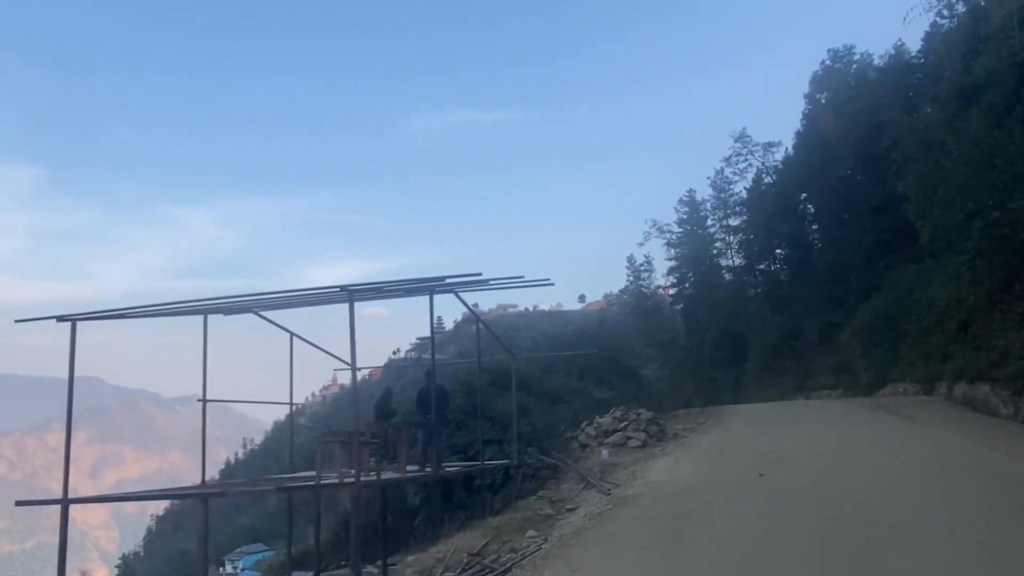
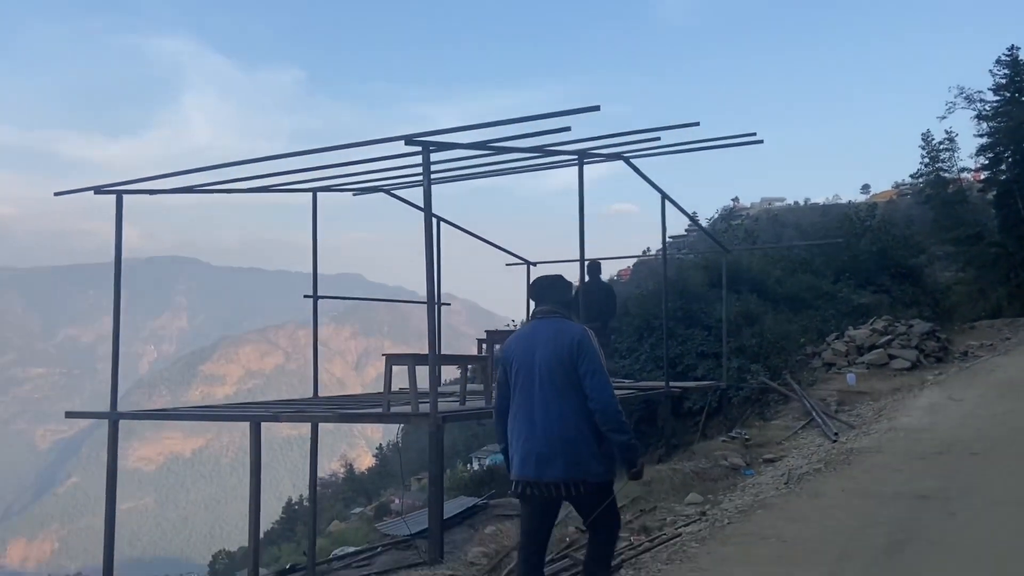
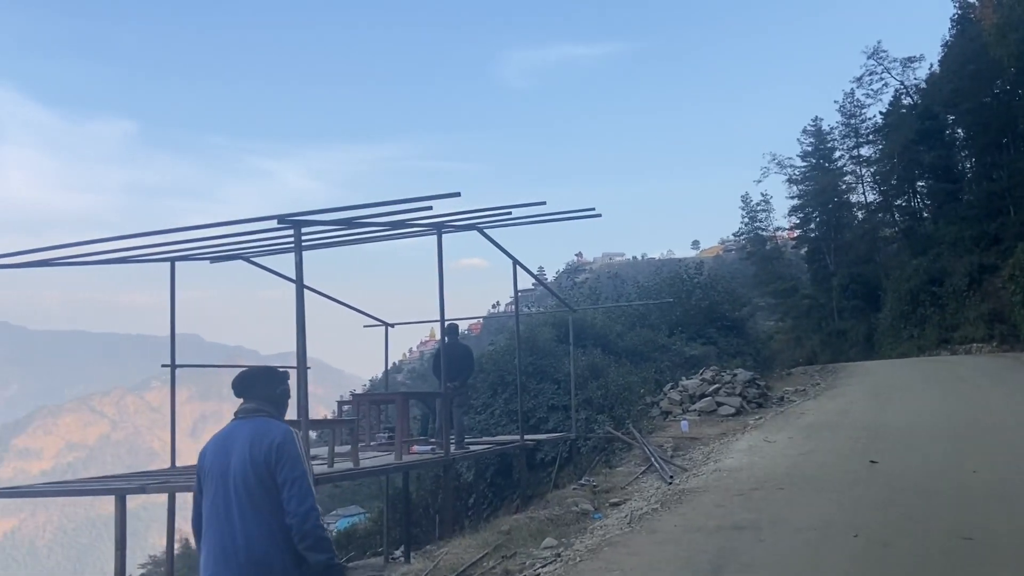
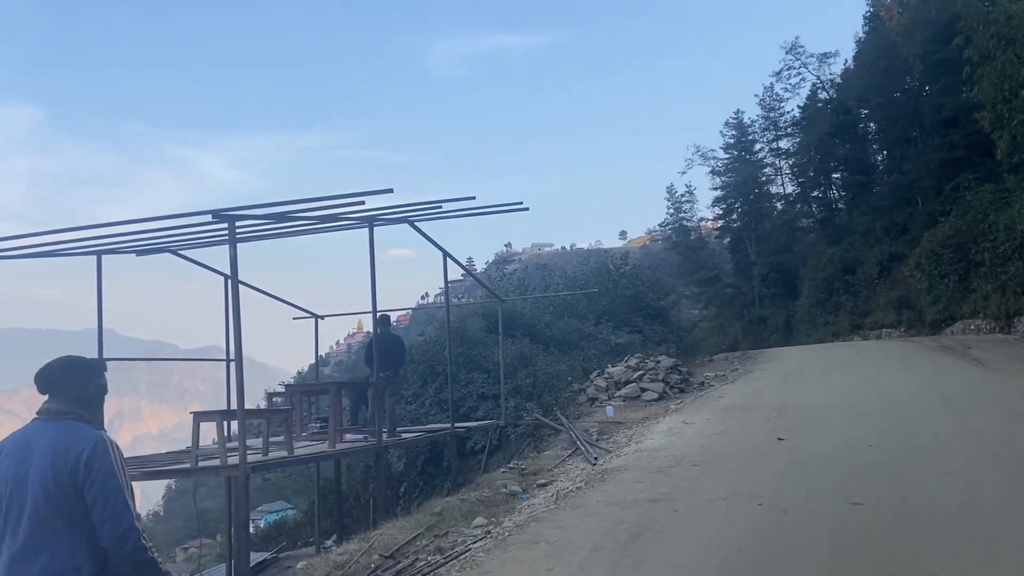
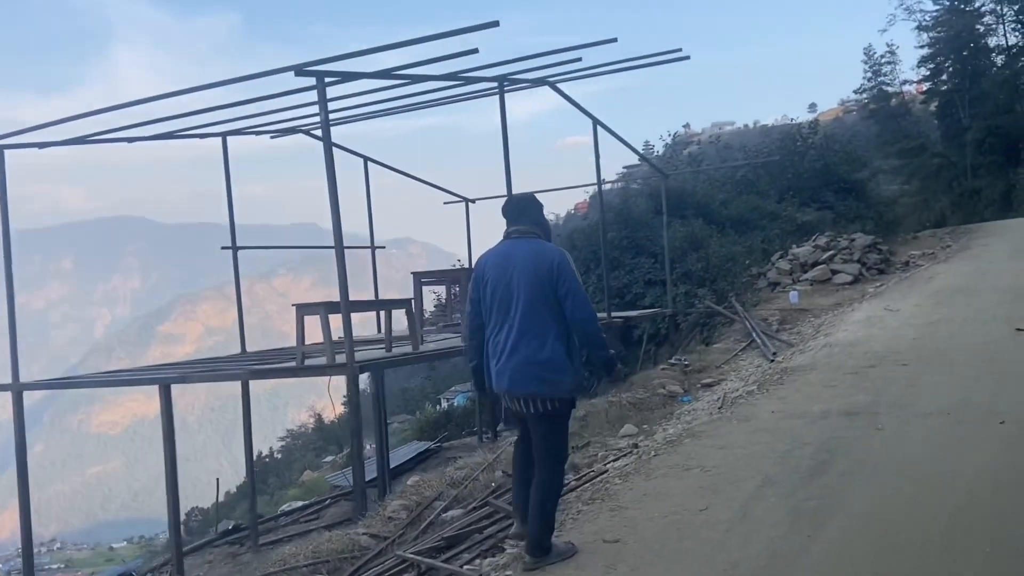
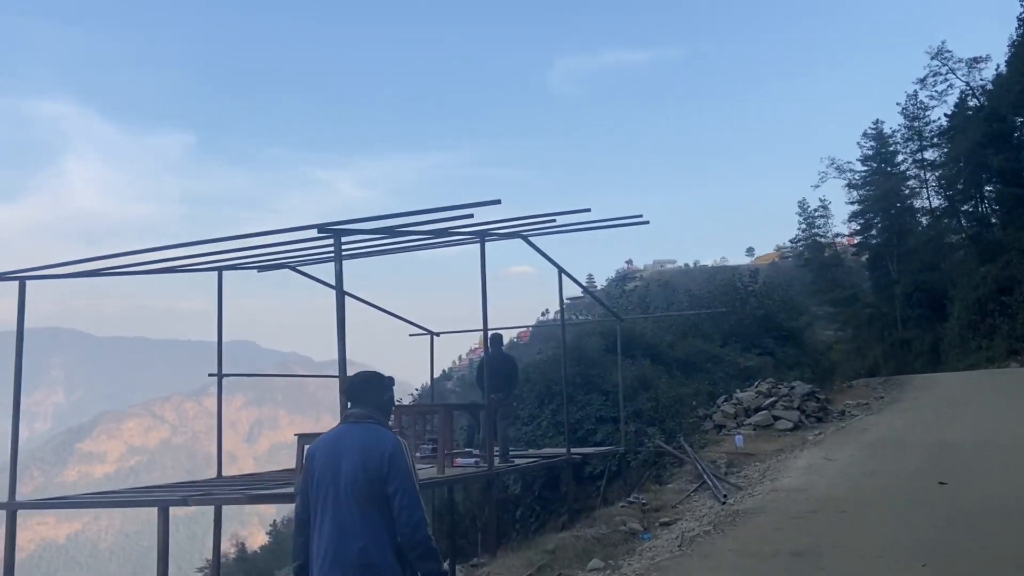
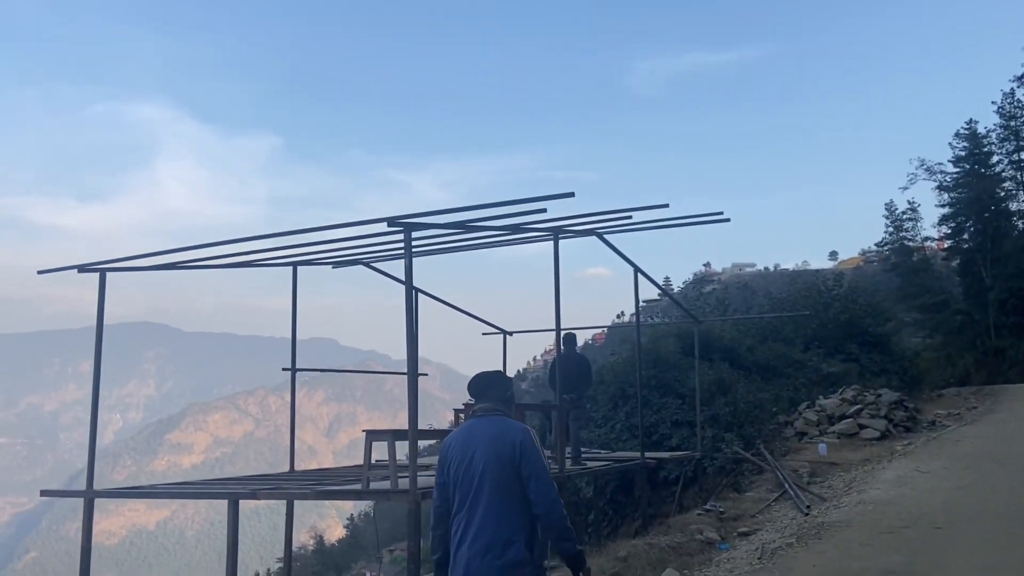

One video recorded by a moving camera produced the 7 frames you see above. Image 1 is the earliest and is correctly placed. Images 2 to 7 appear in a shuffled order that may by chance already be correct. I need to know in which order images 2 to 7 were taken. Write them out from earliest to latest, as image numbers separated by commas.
4, 3, 6, 7, 2, 5
